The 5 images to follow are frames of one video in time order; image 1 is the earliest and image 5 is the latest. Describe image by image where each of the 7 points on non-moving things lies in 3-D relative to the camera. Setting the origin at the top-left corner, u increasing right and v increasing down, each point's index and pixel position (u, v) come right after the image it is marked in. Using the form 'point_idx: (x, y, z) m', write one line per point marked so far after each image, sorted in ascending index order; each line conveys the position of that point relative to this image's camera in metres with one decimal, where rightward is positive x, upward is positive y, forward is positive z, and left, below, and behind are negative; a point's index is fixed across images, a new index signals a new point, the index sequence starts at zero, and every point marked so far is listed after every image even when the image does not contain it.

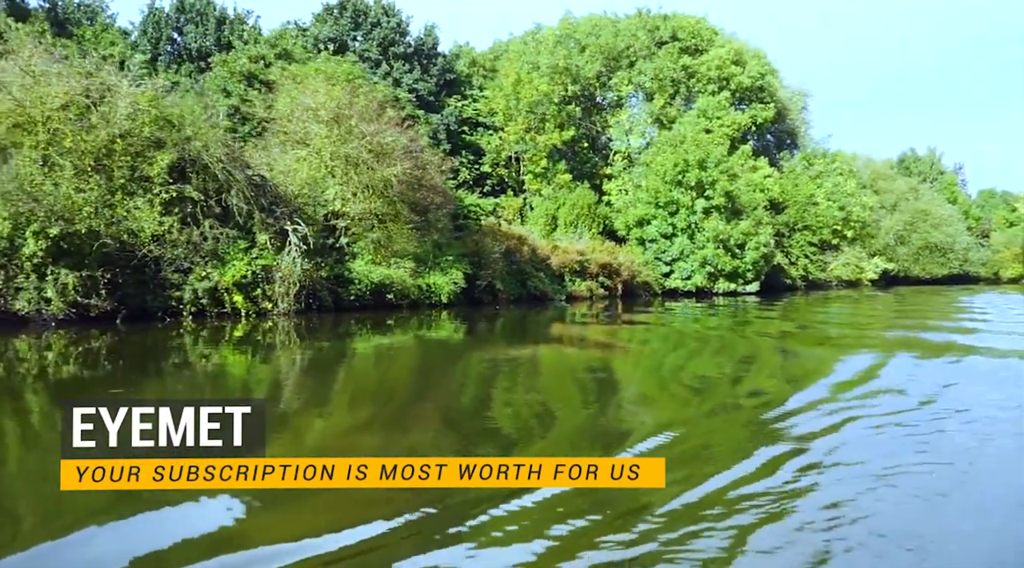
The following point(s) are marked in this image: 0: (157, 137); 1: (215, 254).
0: (-7.8, +3.2, +17.3) m
1: (-6.7, +0.7, +17.7) m
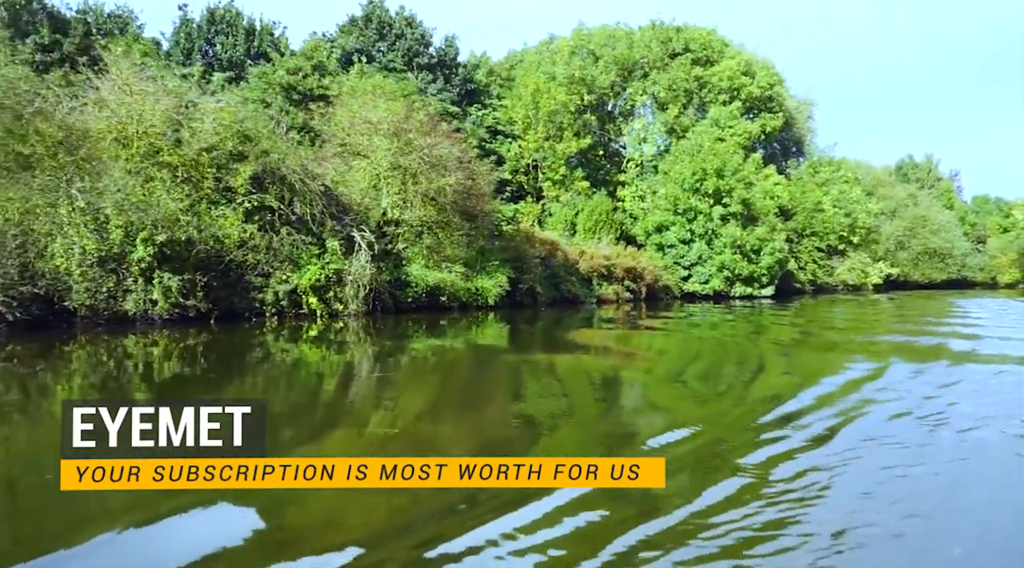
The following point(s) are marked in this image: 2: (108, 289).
0: (-6.4, +3.2, +18.7) m
1: (-5.3, +0.6, +19.0) m
2: (-8.1, -0.1, +16.1) m
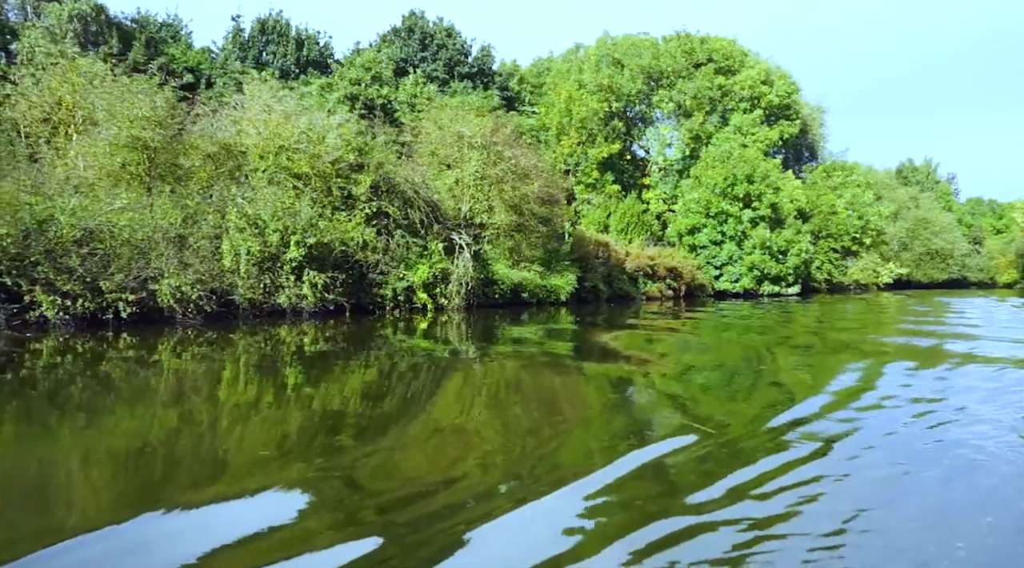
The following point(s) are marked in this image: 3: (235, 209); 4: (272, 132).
0: (-4.1, +3.2, +21.0) m
1: (-3.0, +0.7, +21.4) m
2: (-5.7, 0.0, +18.4) m
3: (-6.4, +1.7, +18.1) m
4: (-6.0, +3.8, +19.9) m
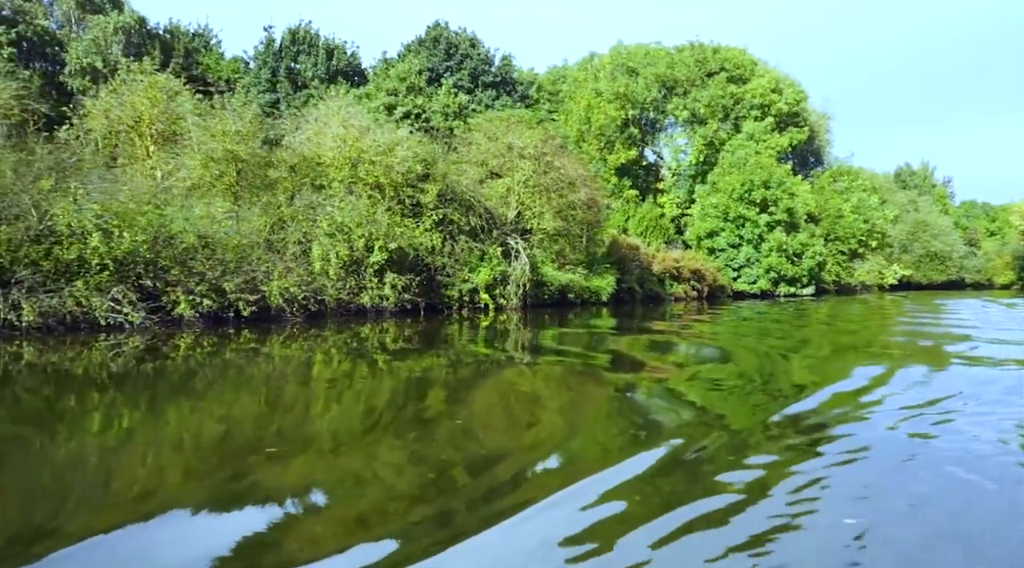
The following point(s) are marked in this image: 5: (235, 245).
0: (-2.5, +3.2, +22.6) m
1: (-1.4, +0.6, +23.0) m
2: (-4.1, -0.1, +20.0) m
3: (-4.7, +1.7, +19.7) m
4: (-4.4, +3.8, +21.5) m
5: (-6.2, +0.9, +17.6) m
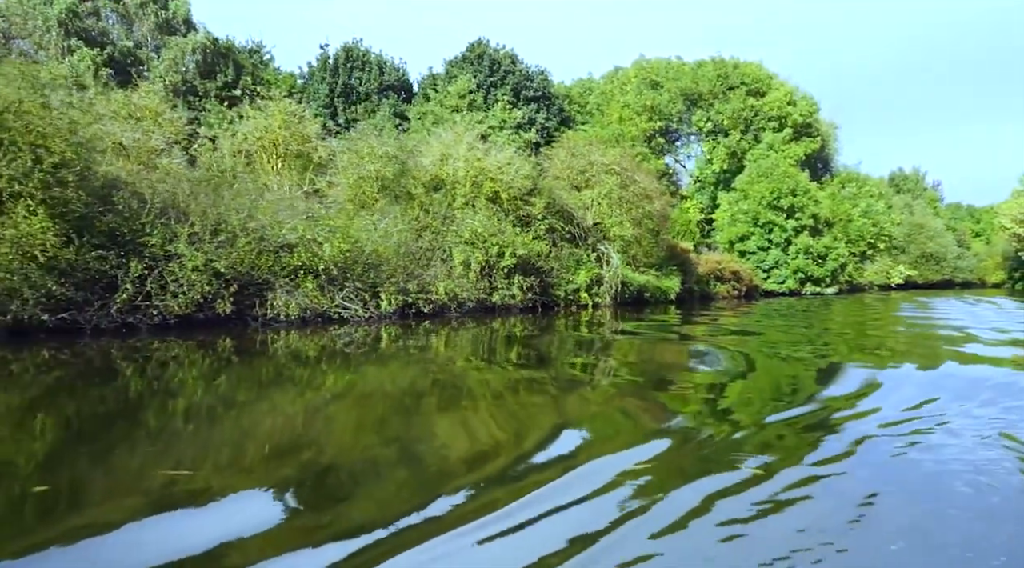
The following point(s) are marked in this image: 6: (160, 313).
0: (+0.7, +3.2, +25.9) m
1: (+1.8, +0.6, +26.3) m
2: (-0.8, -0.1, +23.2) m
3: (-1.5, +1.6, +23.0) m
4: (-1.2, +3.7, +24.8) m
5: (-2.9, +0.8, +20.8) m
6: (-7.5, -0.6, +16.5) m
